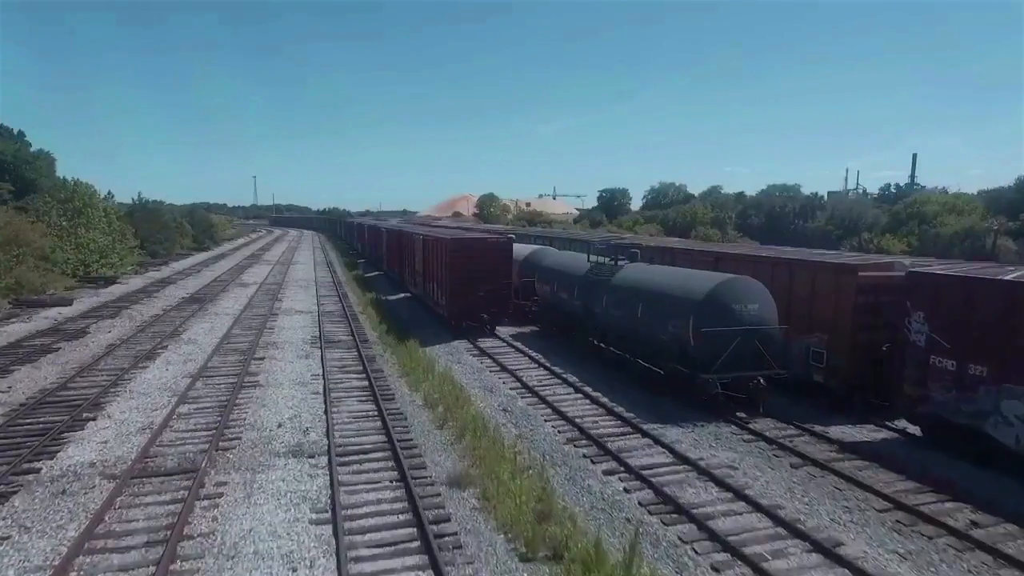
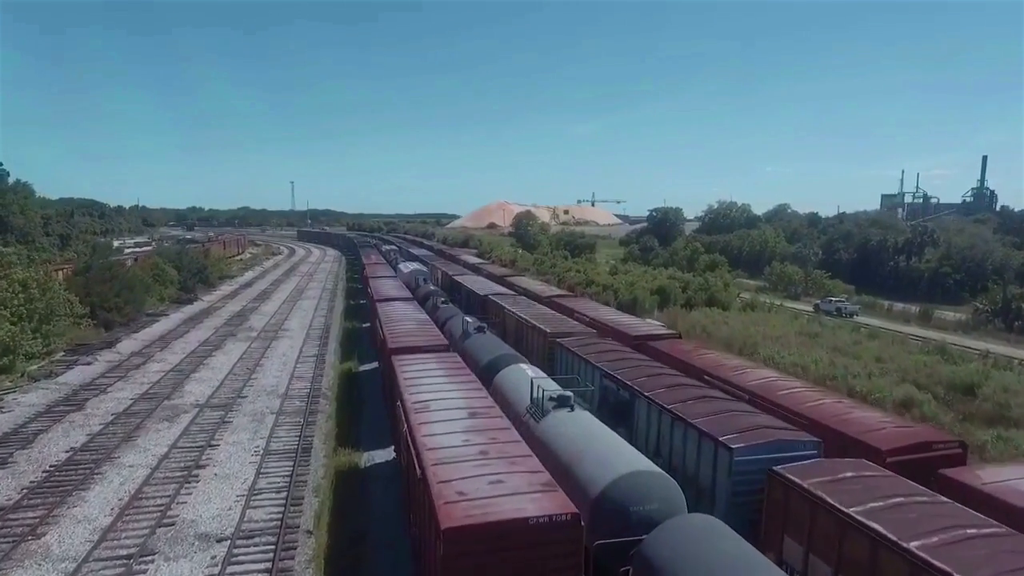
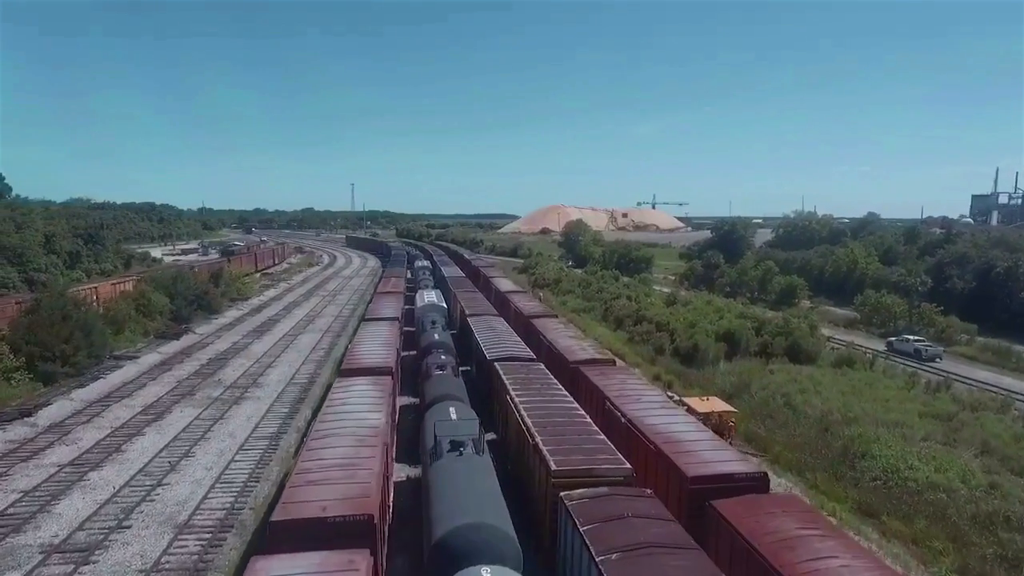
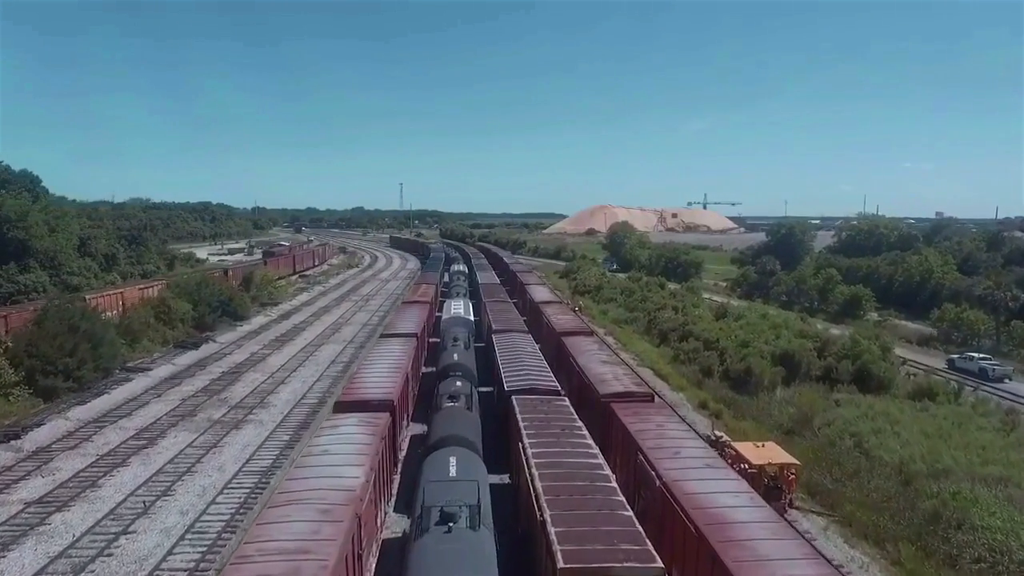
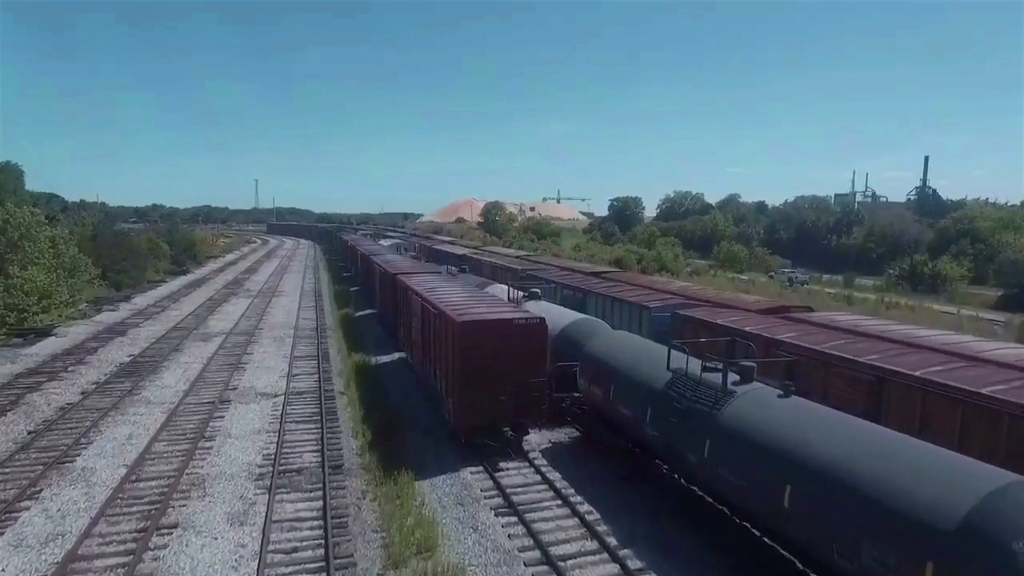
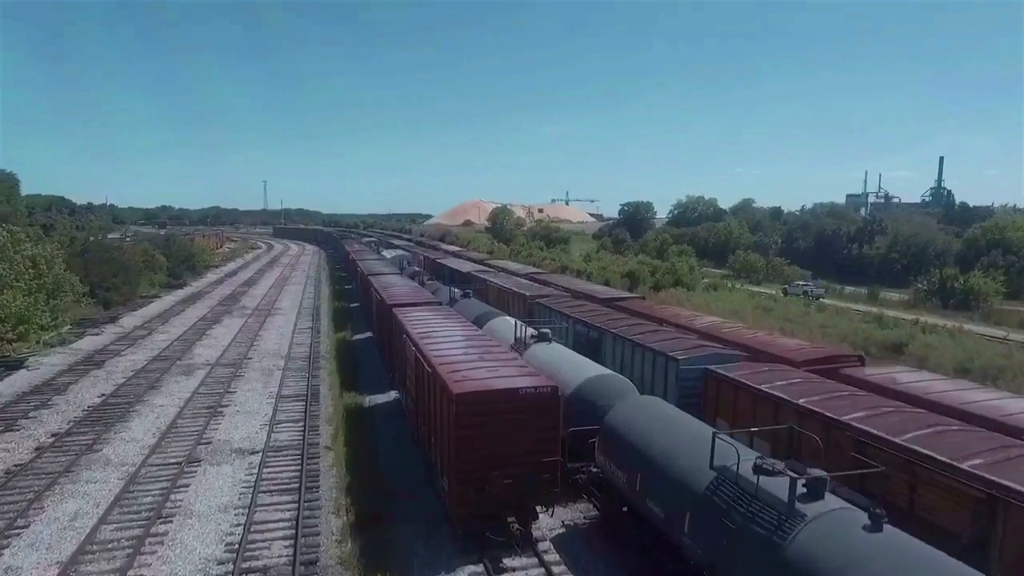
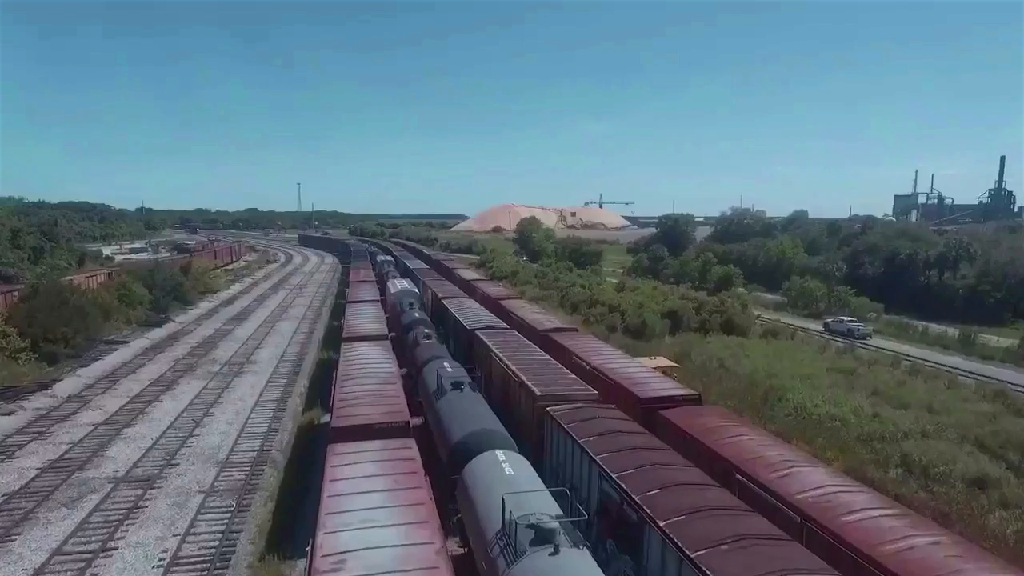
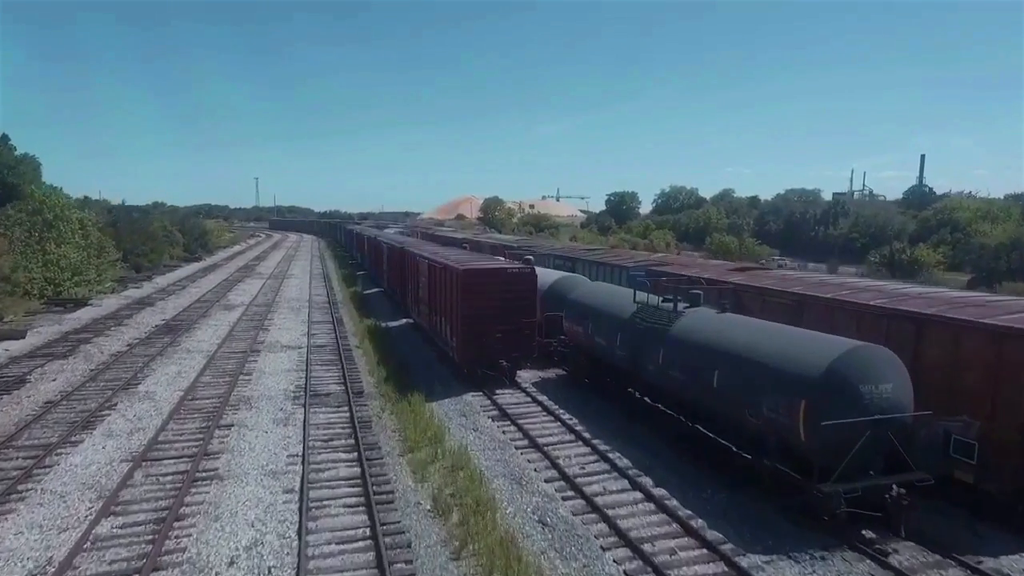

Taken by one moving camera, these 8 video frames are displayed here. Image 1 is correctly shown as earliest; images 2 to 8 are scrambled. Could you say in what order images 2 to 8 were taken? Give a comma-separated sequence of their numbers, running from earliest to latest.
8, 5, 6, 2, 7, 3, 4
